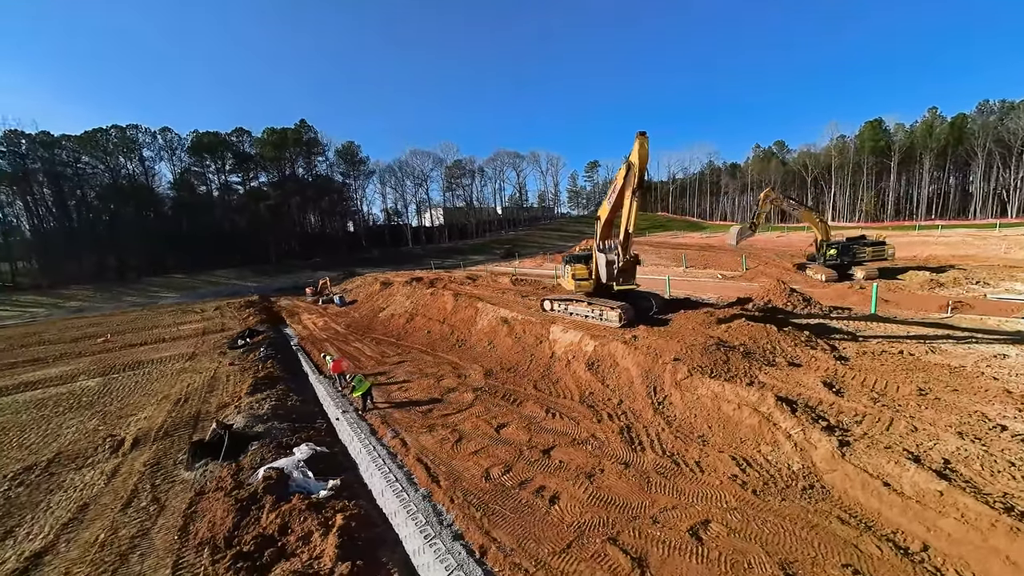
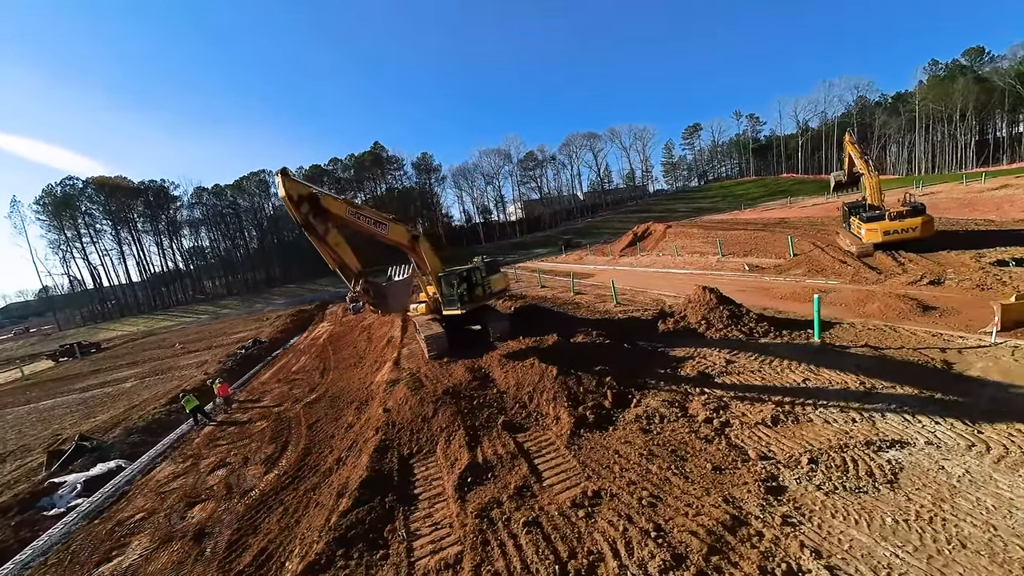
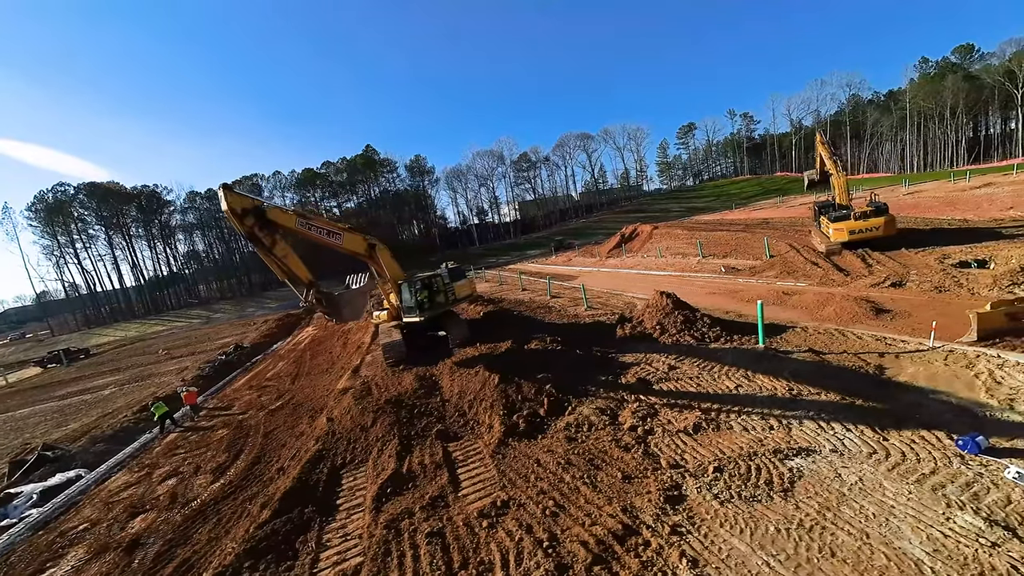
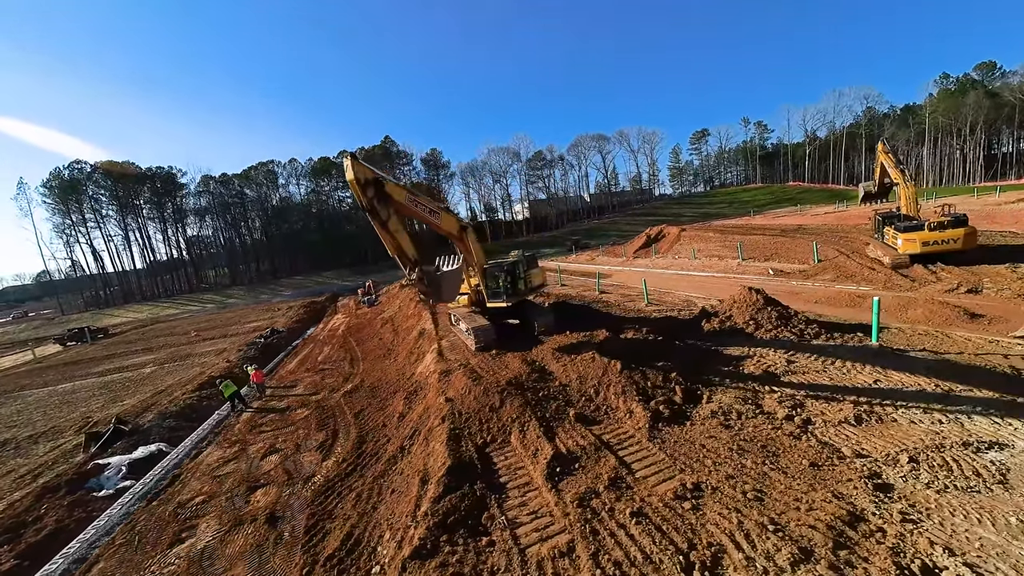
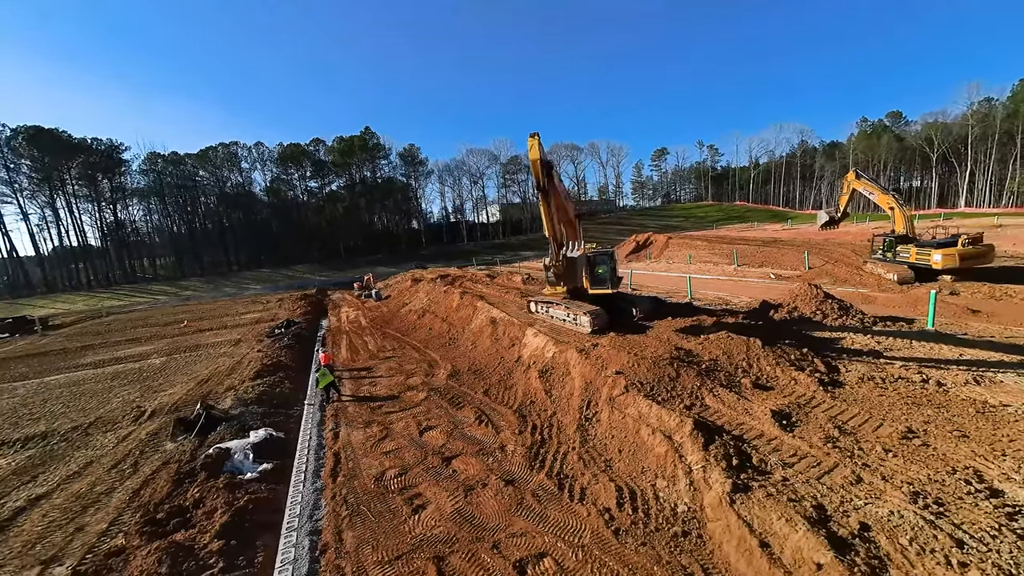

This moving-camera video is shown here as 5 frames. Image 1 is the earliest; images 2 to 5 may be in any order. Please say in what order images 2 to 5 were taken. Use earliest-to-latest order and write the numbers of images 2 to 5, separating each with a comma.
5, 4, 2, 3
